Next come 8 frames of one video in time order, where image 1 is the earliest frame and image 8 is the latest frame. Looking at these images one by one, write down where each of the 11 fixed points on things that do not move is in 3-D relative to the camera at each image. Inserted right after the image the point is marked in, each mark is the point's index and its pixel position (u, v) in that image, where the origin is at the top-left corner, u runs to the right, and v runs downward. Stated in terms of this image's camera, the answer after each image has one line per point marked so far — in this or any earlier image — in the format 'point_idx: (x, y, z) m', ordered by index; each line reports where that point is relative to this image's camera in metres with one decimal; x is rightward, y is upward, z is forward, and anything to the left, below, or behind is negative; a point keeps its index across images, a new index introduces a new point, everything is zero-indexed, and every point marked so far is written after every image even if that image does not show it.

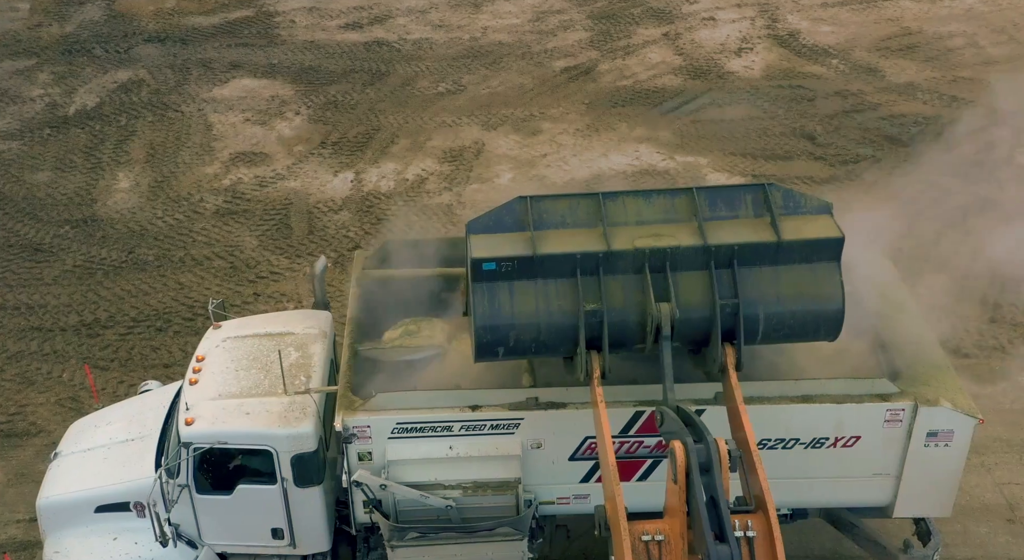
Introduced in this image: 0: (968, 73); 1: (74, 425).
0: (+5.6, +2.5, +13.3) m
1: (-3.1, -1.0, +7.8) m
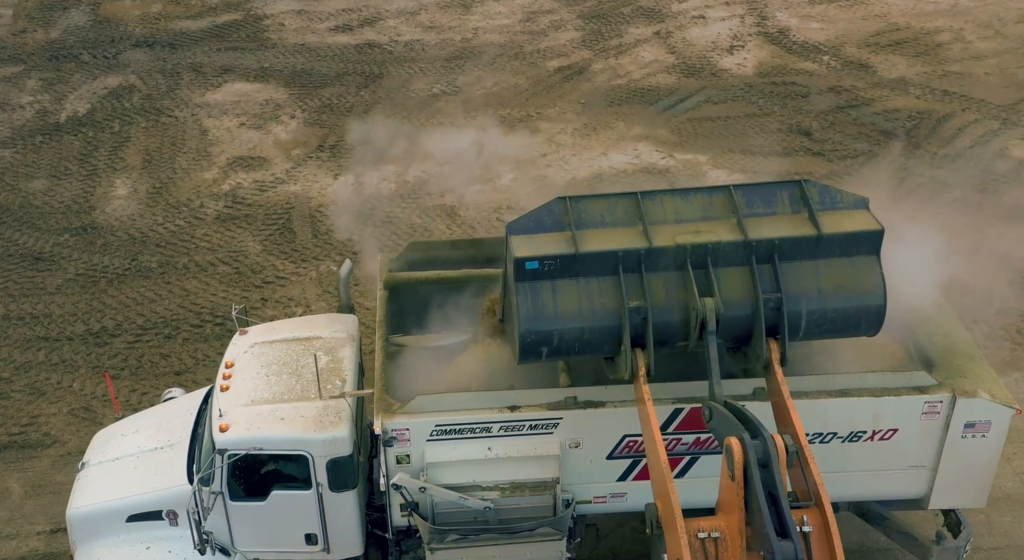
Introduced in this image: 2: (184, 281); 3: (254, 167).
0: (+5.6, +2.6, +13.6) m
1: (-2.9, -1.1, +7.8) m
2: (-3.3, 0.0, +10.9) m
3: (-2.9, +1.3, +12.4) m
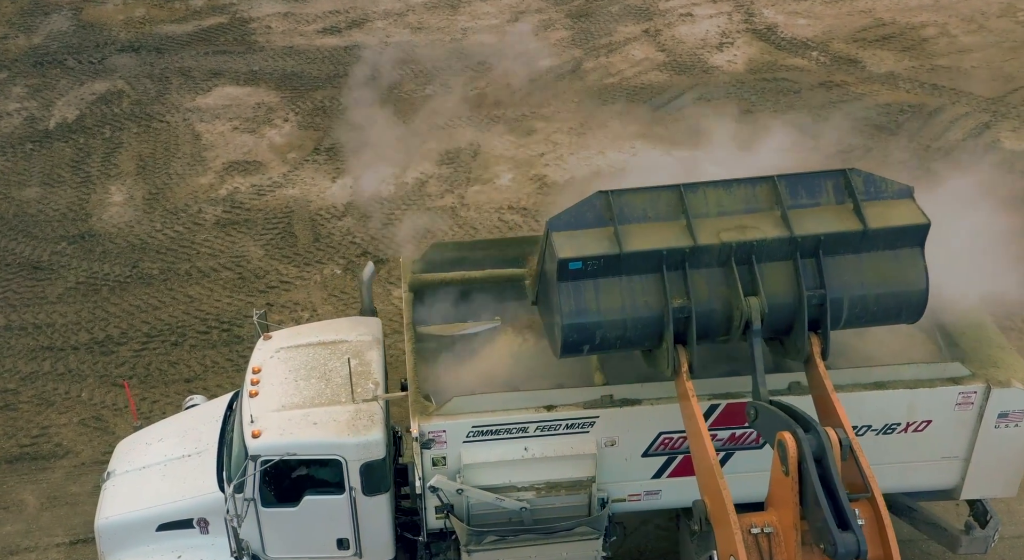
0: (+5.5, +2.8, +13.8) m
1: (-2.7, -1.1, +7.7) m
2: (-3.2, -0.1, +10.8) m
3: (-2.9, +1.2, +12.4) m
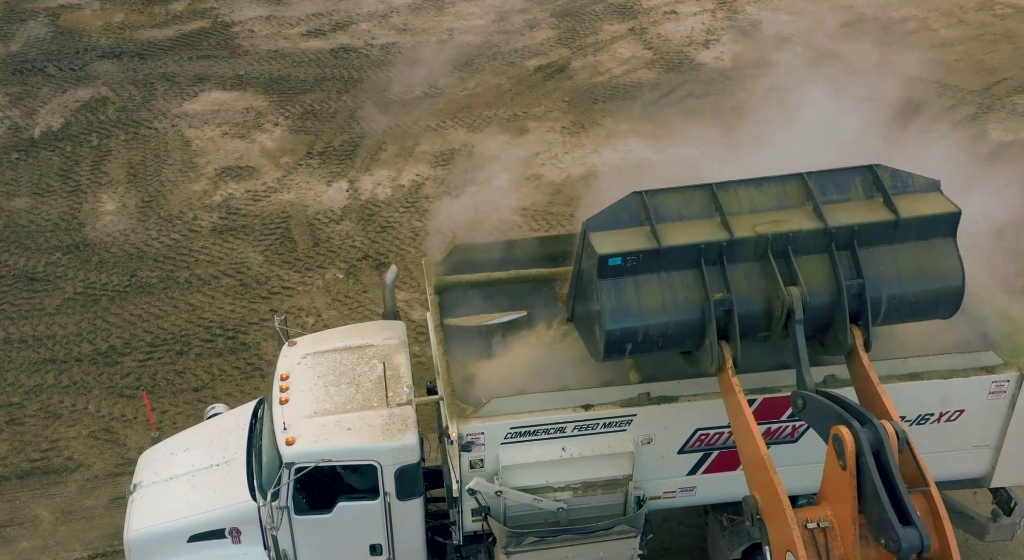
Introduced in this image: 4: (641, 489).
0: (+5.3, +2.9, +14.0) m
1: (-2.5, -1.2, +7.6) m
2: (-3.1, -0.2, +10.7) m
3: (-3.0, +1.2, +12.3) m
4: (+0.8, -1.3, +7.0) m
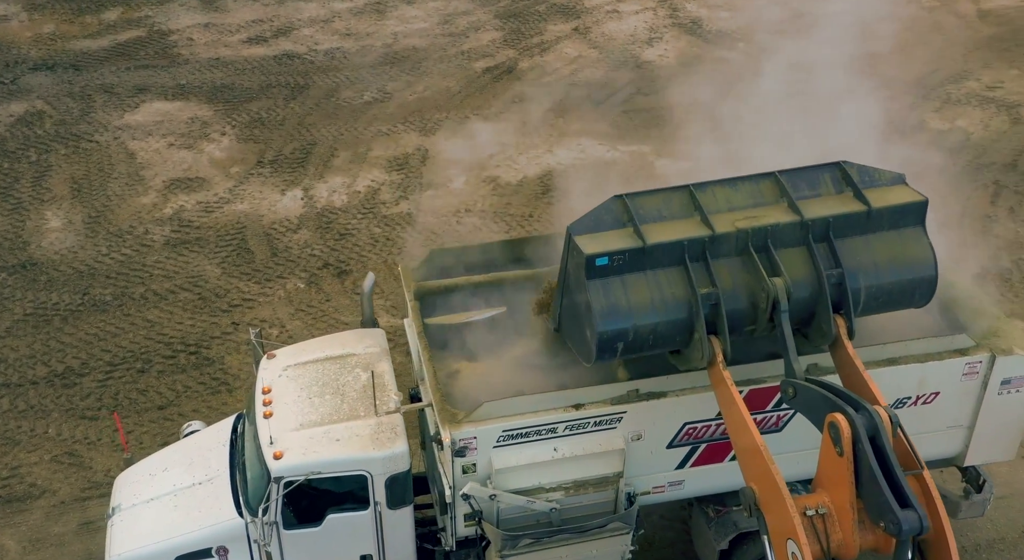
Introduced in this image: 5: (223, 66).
0: (+4.6, +3.0, +14.3) m
1: (-2.6, -1.3, +7.4) m
2: (-3.5, -0.3, +10.4) m
3: (-3.5, +1.0, +12.0) m
4: (+0.8, -1.3, +7.0) m
5: (-3.7, +2.8, +14.2) m
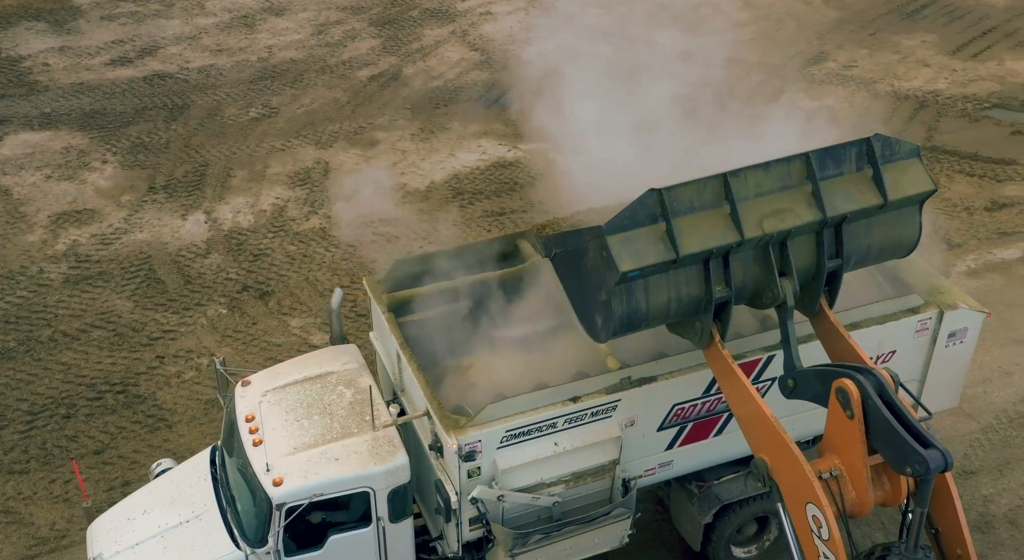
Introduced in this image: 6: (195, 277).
0: (+3.0, +3.4, +15.0) m
1: (-2.7, -1.6, +7.0) m
2: (-4.1, -0.7, +9.8) m
3: (-4.4, +0.6, +11.4) m
4: (+0.7, -1.2, +7.2) m
5: (-5.2, +2.3, +13.5) m
6: (-3.1, 0.0, +10.6) m
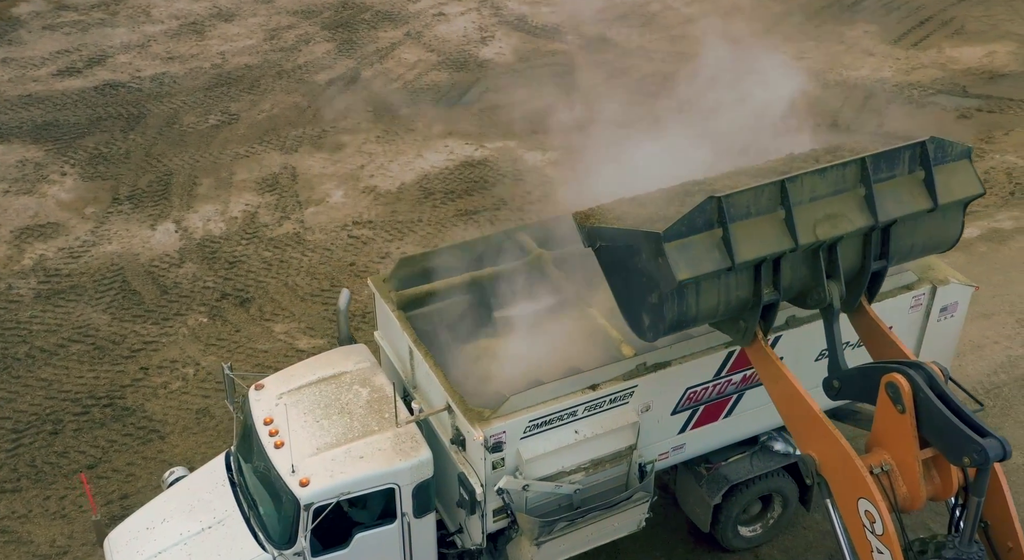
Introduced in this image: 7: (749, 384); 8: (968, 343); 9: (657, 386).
0: (+2.3, +3.5, +15.2) m
1: (-2.5, -1.6, +6.9) m
2: (-4.2, -0.8, +9.6) m
3: (-4.7, +0.5, +11.1) m
4: (+0.9, -1.2, +7.3) m
5: (-5.7, +2.1, +13.2) m
6: (-3.2, -0.1, +10.4) m
7: (+1.6, -0.7, +7.2) m
8: (+4.1, -0.6, +9.9) m
9: (+0.9, -0.7, +7.1) m
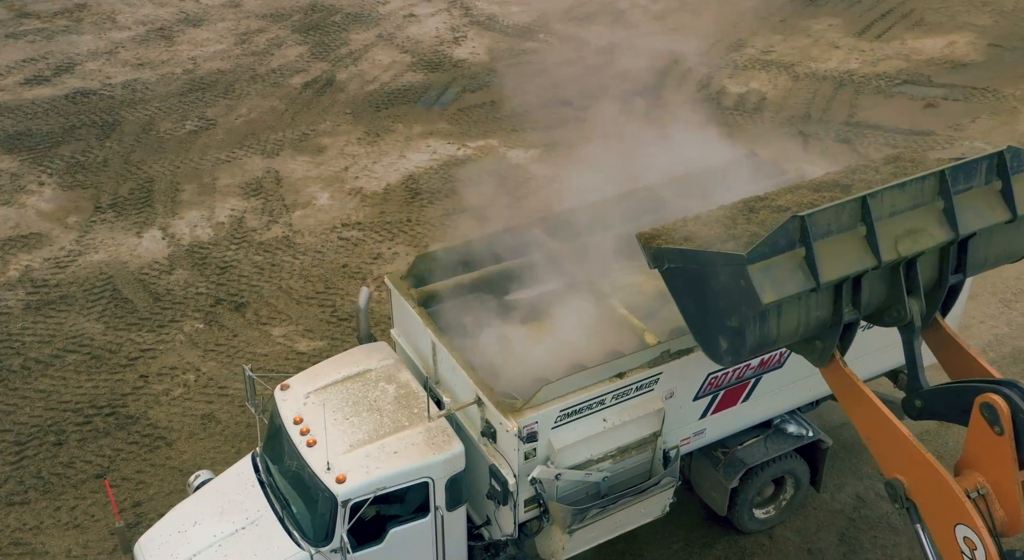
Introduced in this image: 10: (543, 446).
0: (+1.9, +3.6, +15.4) m
1: (-2.3, -1.6, +6.8) m
2: (-4.1, -0.9, +9.4) m
3: (-4.8, +0.3, +10.9) m
4: (+1.0, -1.1, +7.4) m
5: (-5.9, +2.0, +12.9) m
6: (-3.3, -0.1, +10.3) m
7: (+1.8, -0.6, +7.4) m
8: (+4.1, -0.4, +10.2) m
9: (+1.1, -0.6, +7.2) m
10: (+0.2, -1.0, +6.8) m
